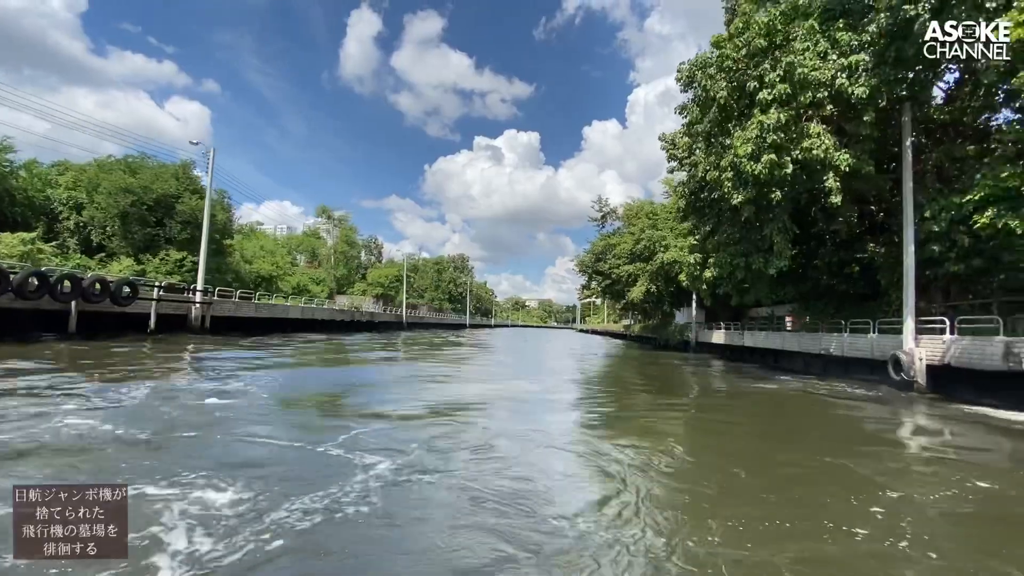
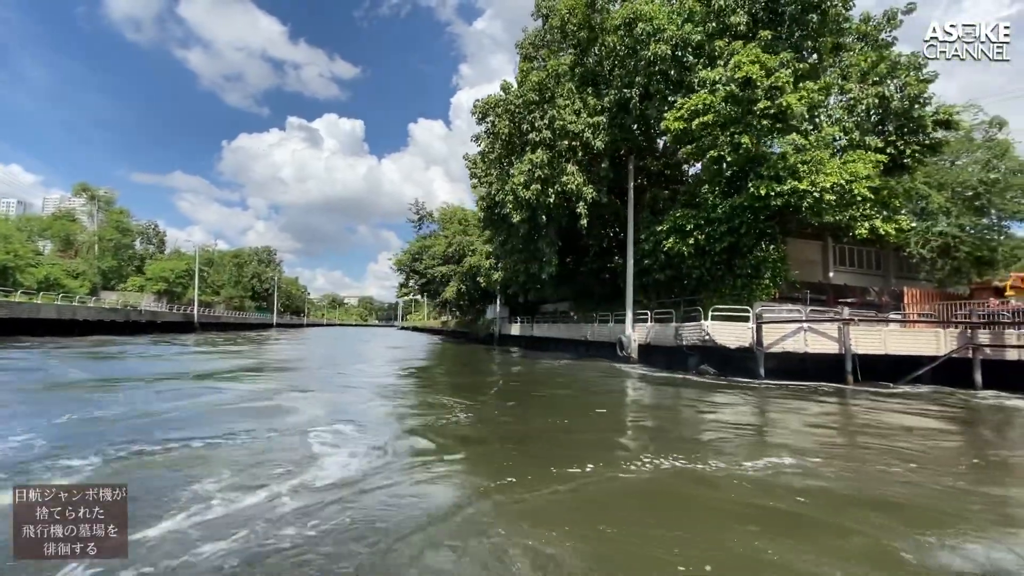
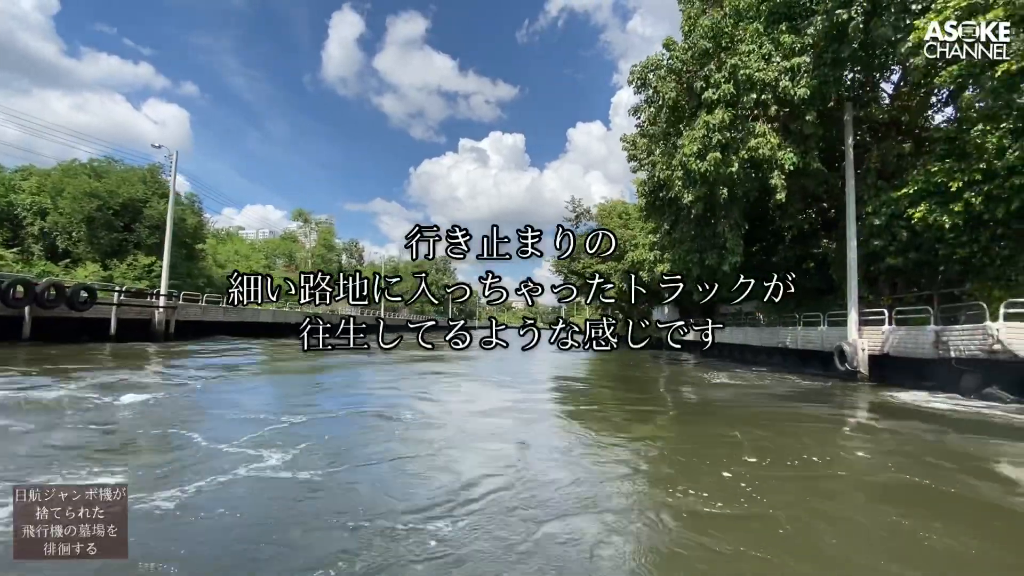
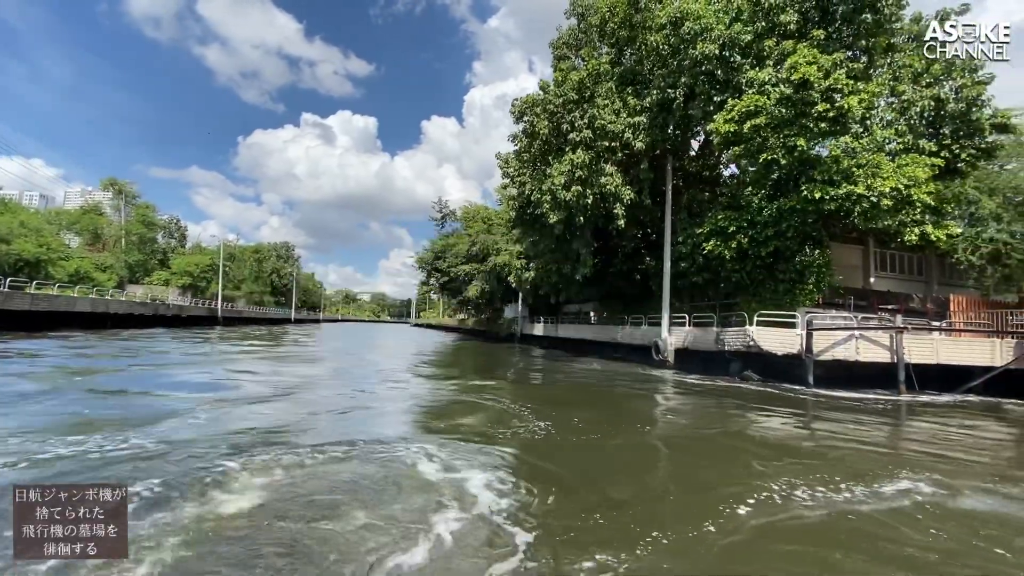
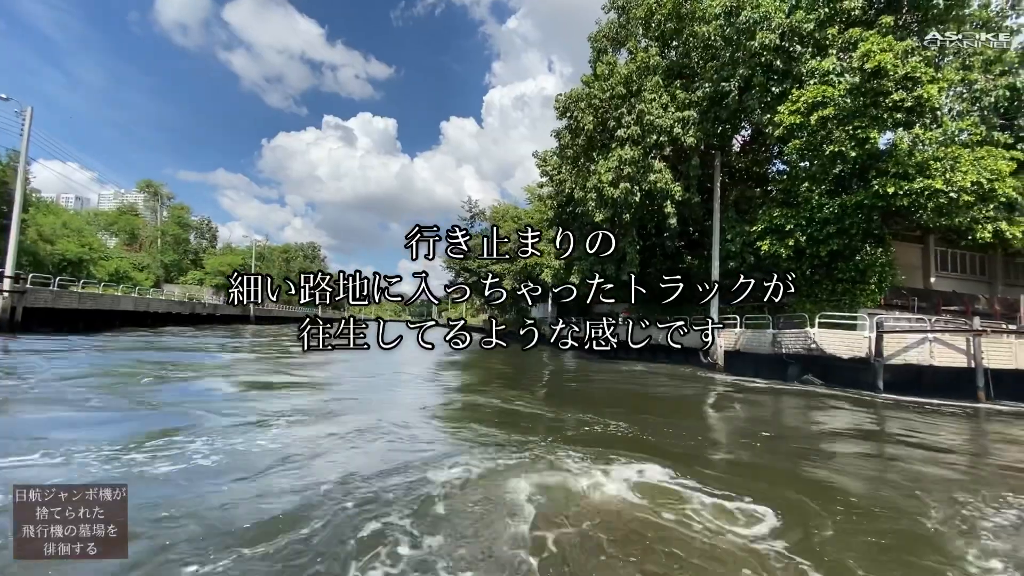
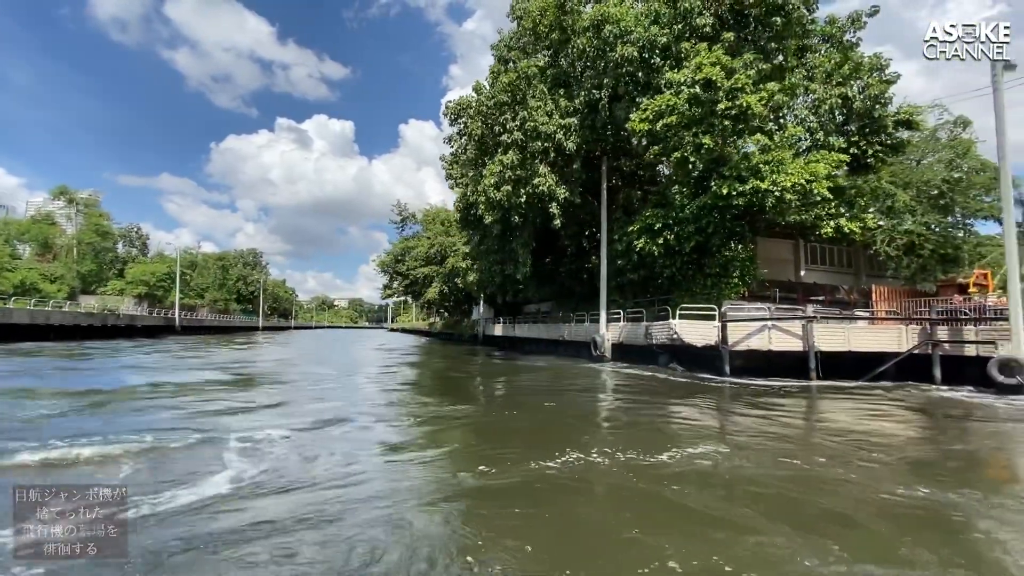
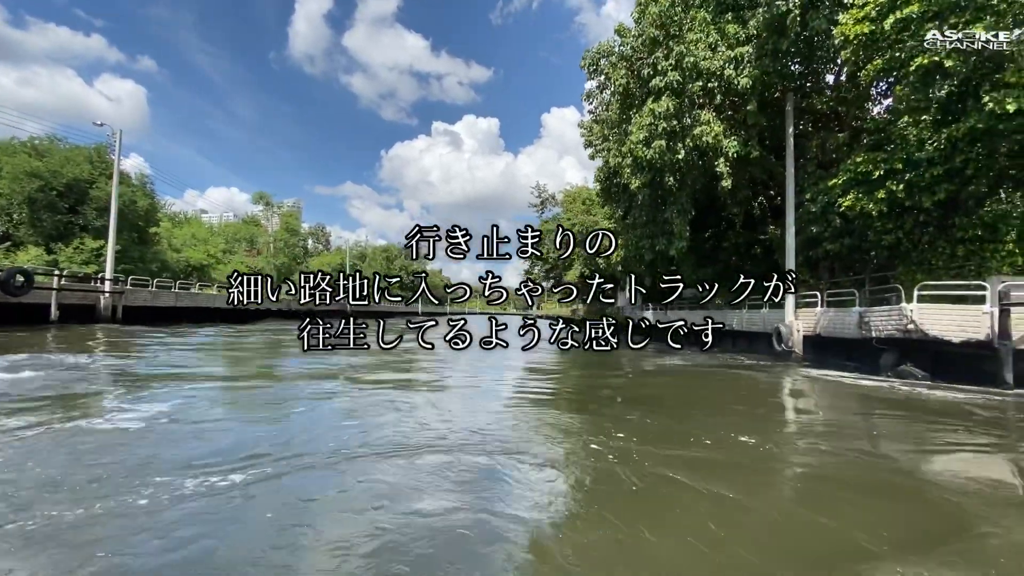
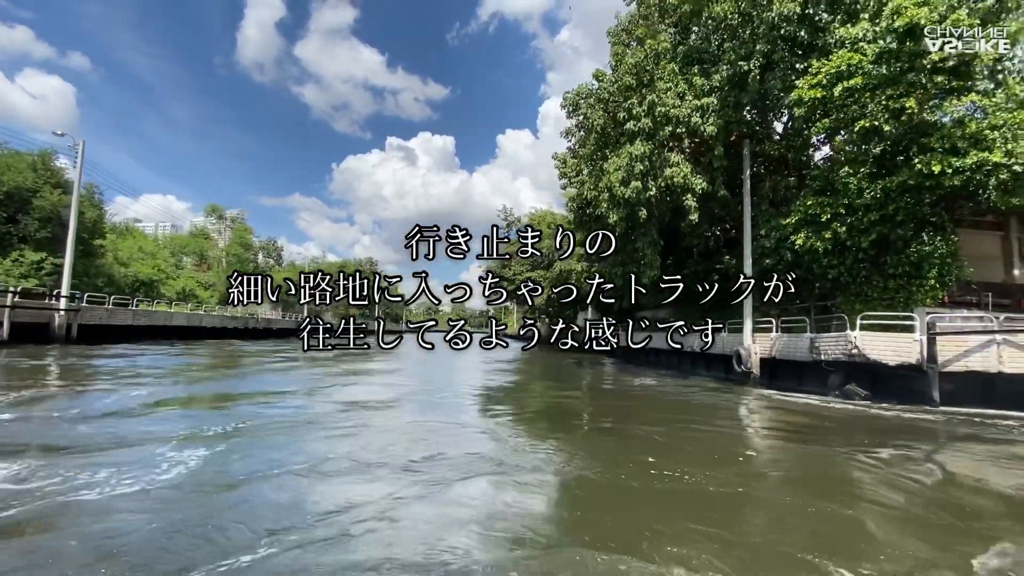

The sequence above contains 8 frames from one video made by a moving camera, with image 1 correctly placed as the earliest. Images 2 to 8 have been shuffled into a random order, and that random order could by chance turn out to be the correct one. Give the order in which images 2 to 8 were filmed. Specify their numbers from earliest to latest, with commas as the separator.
3, 7, 8, 5, 4, 2, 6
